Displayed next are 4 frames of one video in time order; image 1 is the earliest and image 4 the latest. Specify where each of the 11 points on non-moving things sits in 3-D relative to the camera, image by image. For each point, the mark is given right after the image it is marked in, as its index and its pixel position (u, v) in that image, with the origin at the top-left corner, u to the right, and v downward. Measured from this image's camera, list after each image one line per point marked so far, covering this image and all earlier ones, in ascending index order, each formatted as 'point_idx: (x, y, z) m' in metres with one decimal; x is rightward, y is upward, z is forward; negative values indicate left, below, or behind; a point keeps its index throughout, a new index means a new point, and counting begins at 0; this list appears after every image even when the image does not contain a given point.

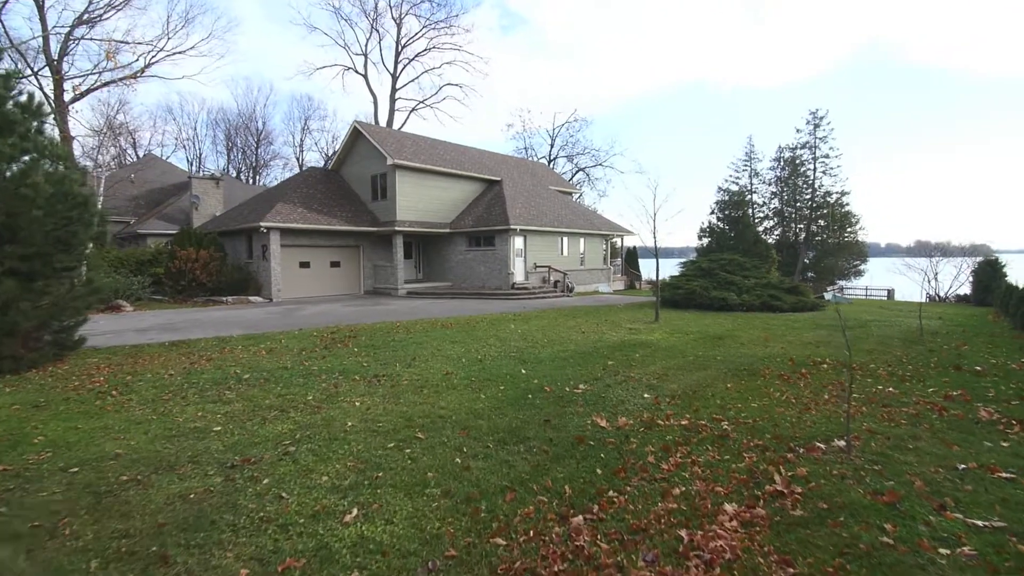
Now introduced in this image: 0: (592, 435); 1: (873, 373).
0: (+0.7, -1.4, +4.2) m
1: (+5.3, -1.2, +6.6) m
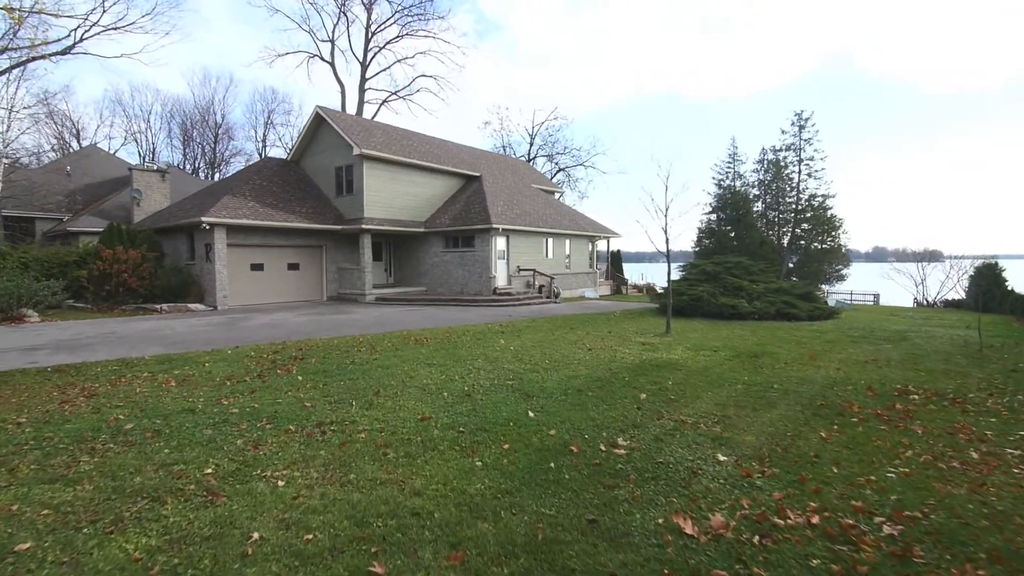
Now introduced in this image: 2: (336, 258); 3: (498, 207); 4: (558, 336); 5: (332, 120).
0: (+0.9, -1.4, +2.4) m
1: (+5.3, -1.3, +5.1) m
2: (-7.0, +1.2, +18.2) m
3: (-0.6, +3.3, +18.9) m
4: (+0.9, -1.0, +9.2) m
5: (-7.1, +6.7, +18.0) m
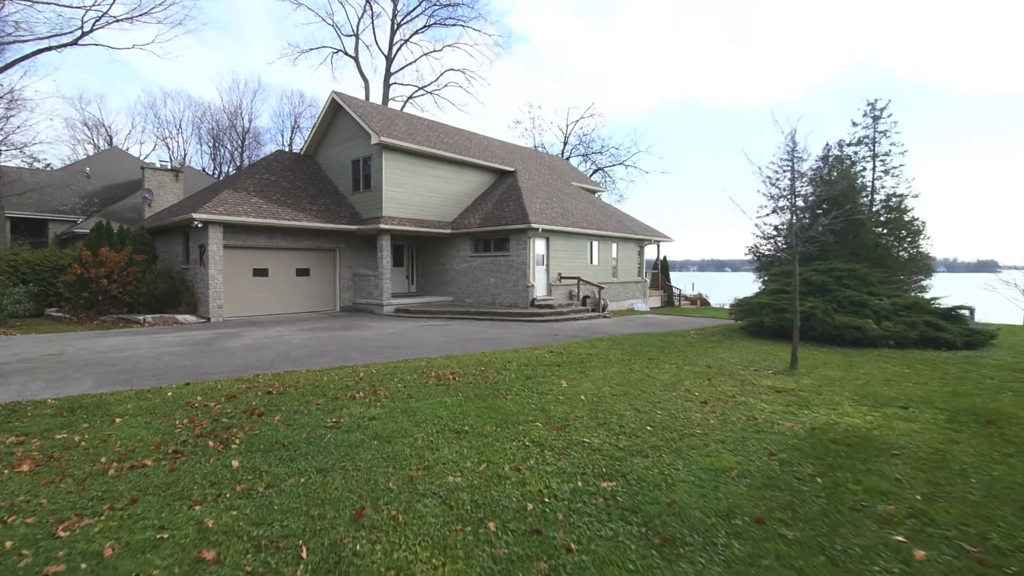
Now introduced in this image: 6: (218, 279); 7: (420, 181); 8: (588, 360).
0: (+1.4, -1.6, -0.4) m
1: (+5.9, -1.5, +2.0) m
2: (-5.6, +0.9, +15.9) m
3: (+0.9, +3.0, +16.3) m
4: (+1.8, -1.2, +6.4) m
5: (-5.7, +6.3, +15.8) m
6: (-8.1, +0.3, +12.5) m
7: (-3.3, +3.8, +16.3) m
8: (+1.2, -1.2, +7.3) m
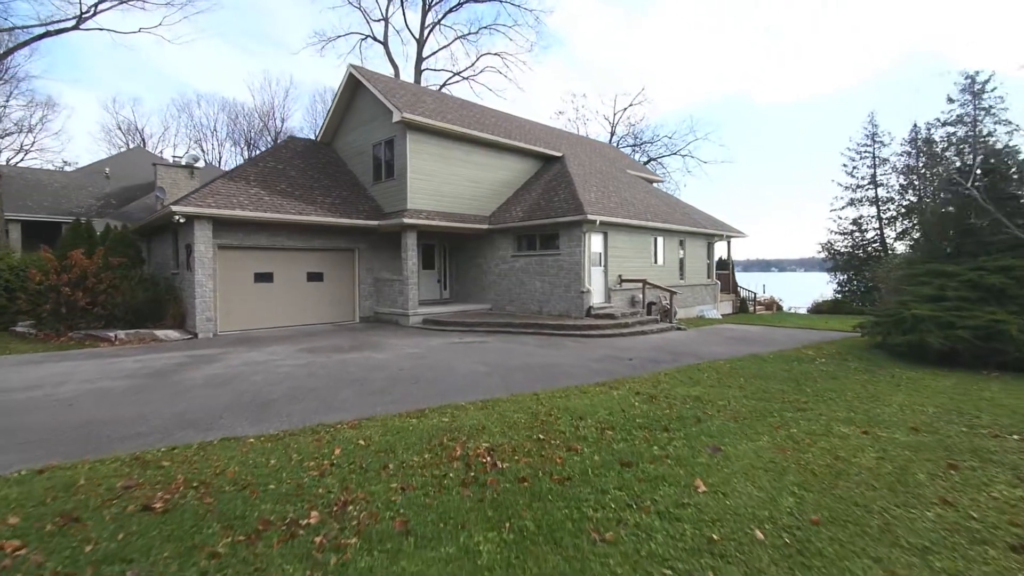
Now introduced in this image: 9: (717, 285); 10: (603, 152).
0: (+1.5, -1.6, -3.1) m
1: (+6.2, -1.6, -1.1) m
2: (-4.2, +0.7, +13.6) m
3: (+2.3, +2.8, +13.5) m
4: (+2.5, -1.3, +3.5) m
5: (-4.3, +6.1, +13.6) m
6: (-7.0, +0.1, +10.4) m
7: (-1.9, +3.6, +13.9) m
8: (+1.9, -1.3, +4.5) m
9: (+7.7, +0.1, +17.0) m
10: (+4.0, +5.9, +19.8) m
